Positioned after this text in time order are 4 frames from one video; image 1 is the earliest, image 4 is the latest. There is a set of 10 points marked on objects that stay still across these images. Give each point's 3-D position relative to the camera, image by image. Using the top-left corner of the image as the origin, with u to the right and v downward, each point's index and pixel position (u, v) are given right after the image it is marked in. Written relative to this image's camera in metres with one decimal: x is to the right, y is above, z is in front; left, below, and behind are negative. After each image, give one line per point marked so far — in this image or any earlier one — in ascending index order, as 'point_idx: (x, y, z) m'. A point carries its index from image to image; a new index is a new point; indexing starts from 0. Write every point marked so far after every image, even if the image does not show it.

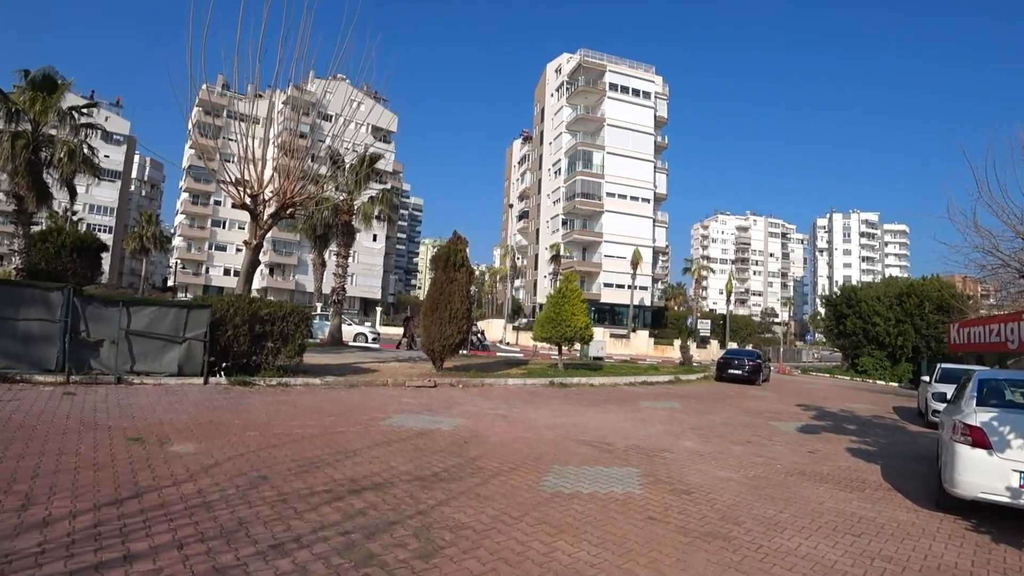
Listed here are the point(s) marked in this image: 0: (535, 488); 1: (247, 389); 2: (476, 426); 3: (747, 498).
0: (+0.2, -1.9, +5.6) m
1: (-4.9, -1.8, +10.9) m
2: (-0.5, -2.0, +8.8) m
3: (+2.4, -2.1, +6.1) m
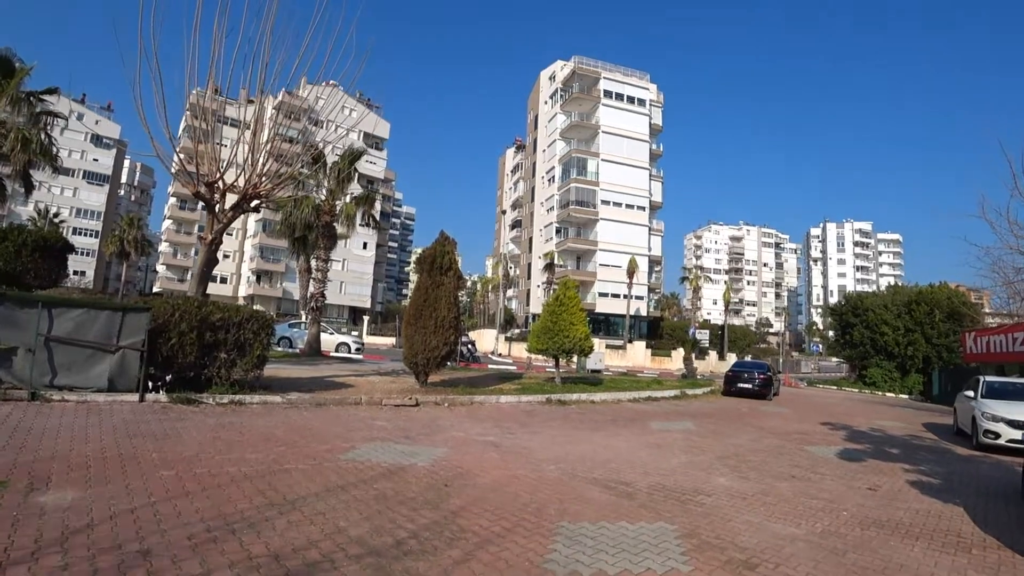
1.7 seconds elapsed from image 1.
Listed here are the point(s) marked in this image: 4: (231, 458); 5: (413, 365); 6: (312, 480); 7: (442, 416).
0: (+0.2, -1.8, +3.9) m
1: (-5.0, -1.9, +9.2) m
2: (-0.6, -2.0, +7.1) m
3: (+2.4, -2.1, +4.4) m
4: (-3.0, -1.8, +6.4) m
5: (-2.3, -1.8, +13.6) m
6: (-1.9, -1.8, +5.8) m
7: (-1.2, -2.3, +10.6) m
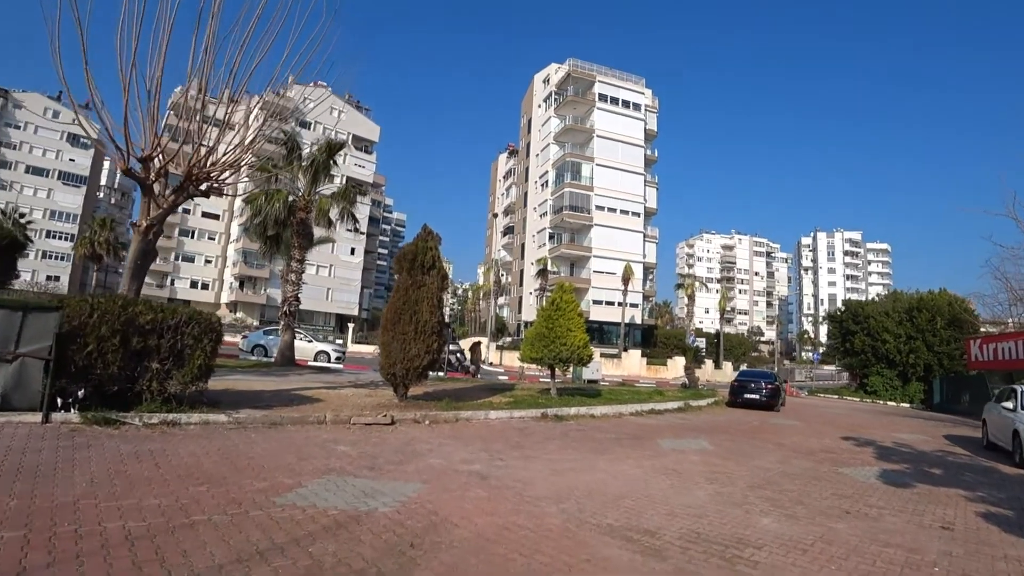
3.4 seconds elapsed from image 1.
0: (+0.1, -1.7, +2.3) m
1: (-5.1, -1.8, +7.6) m
2: (-0.7, -2.0, +5.5) m
3: (+2.3, -2.0, +2.9) m
4: (-3.1, -1.7, +4.8) m
5: (-2.4, -1.8, +12.0) m
6: (-2.0, -1.7, +4.2) m
7: (-1.4, -2.2, +9.0) m
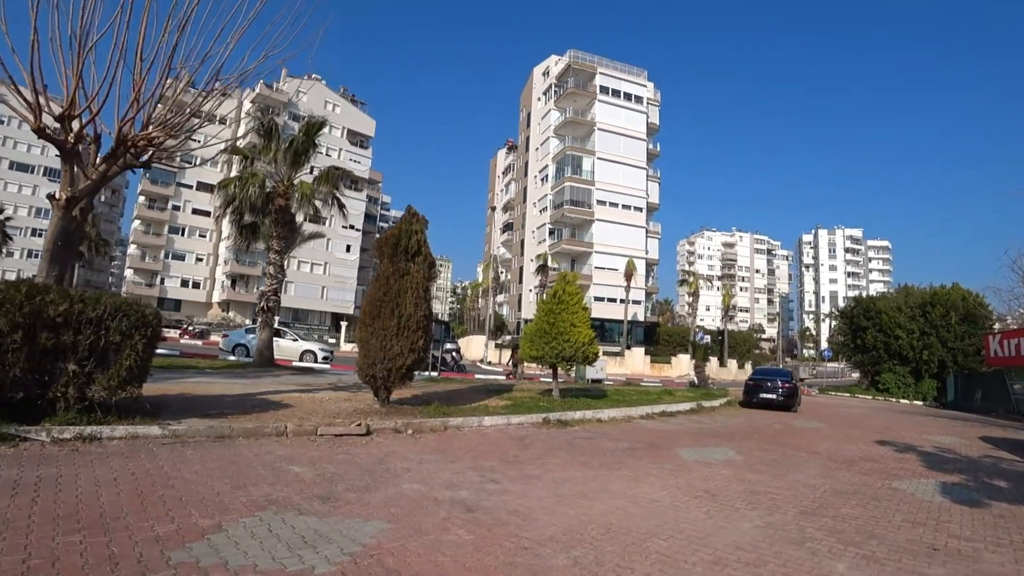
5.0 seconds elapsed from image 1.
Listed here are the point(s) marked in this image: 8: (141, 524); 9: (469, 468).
0: (+0.1, -1.5, +0.9) m
1: (-5.1, -1.6, +6.1) m
2: (-0.7, -1.8, +4.0) m
3: (+2.3, -1.8, +1.4) m
4: (-3.1, -1.6, +3.3) m
5: (-2.5, -1.6, +10.5) m
6: (-2.0, -1.6, +2.7) m
7: (-1.4, -2.0, +7.5) m
8: (-2.6, -1.7, +4.4) m
9: (-0.5, -2.0, +6.8) m
